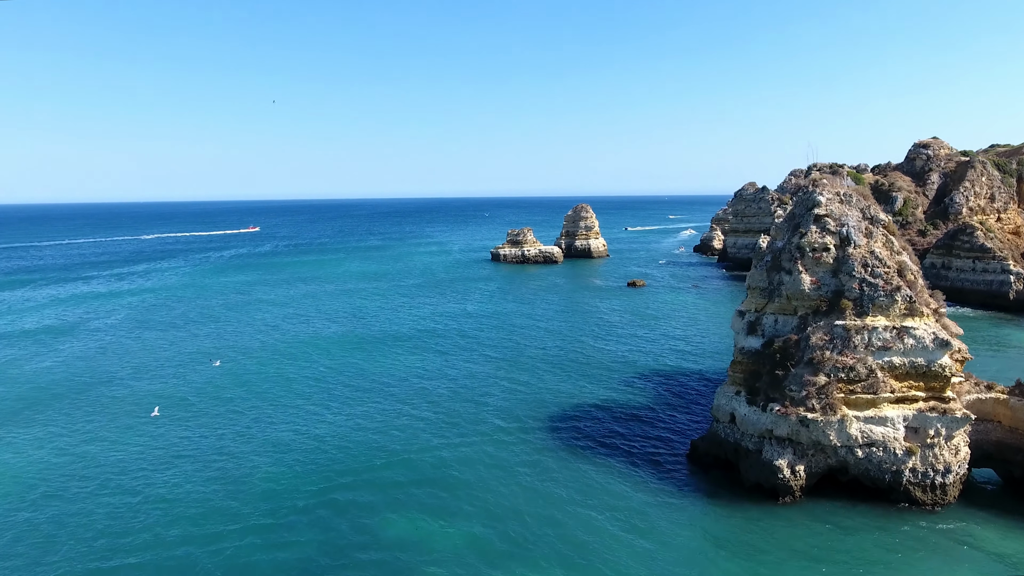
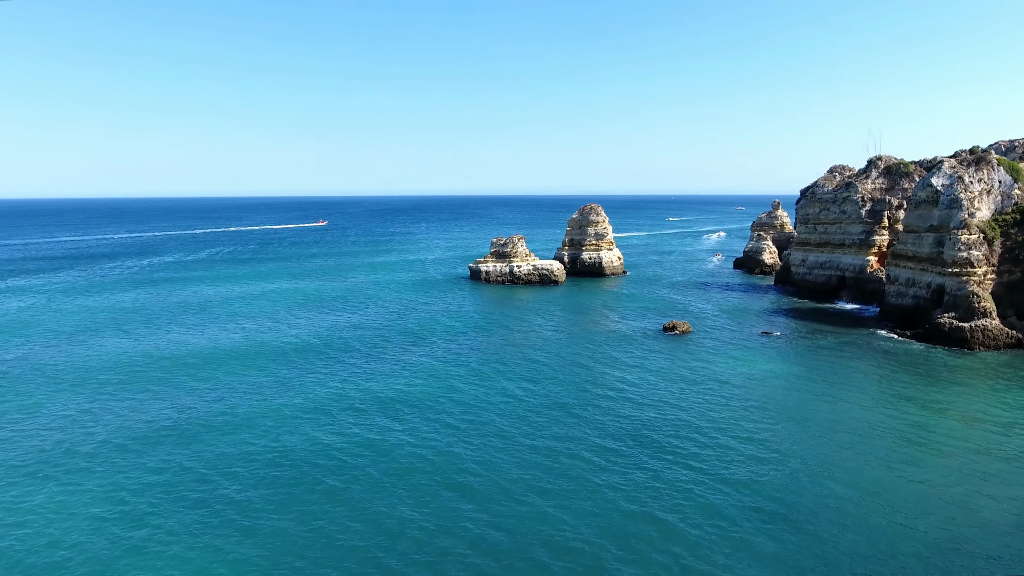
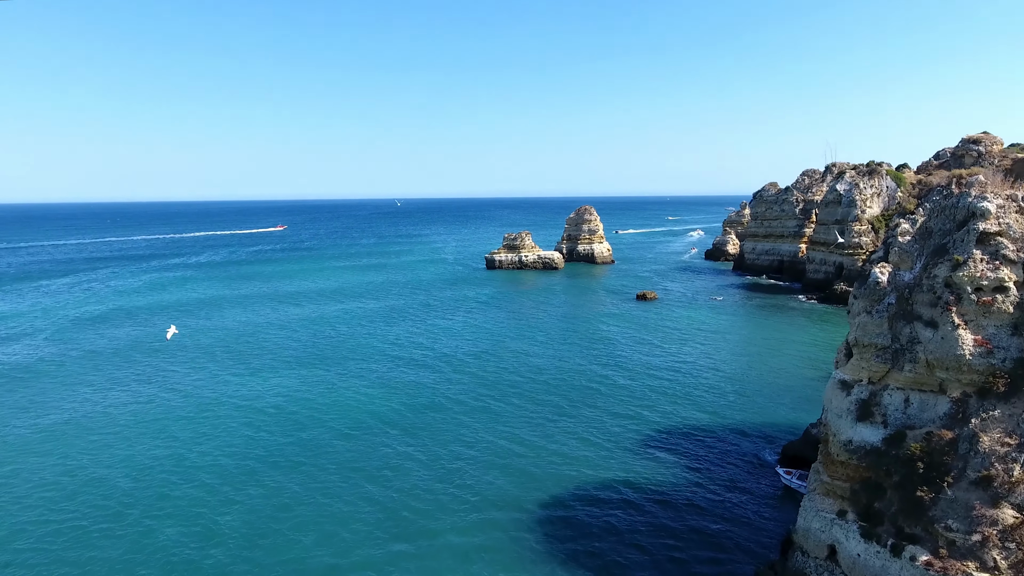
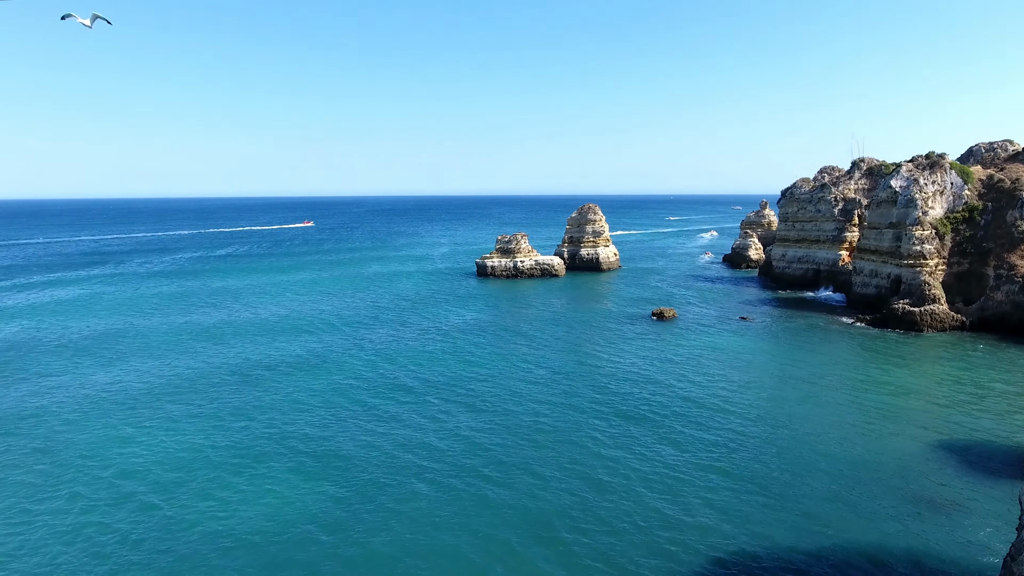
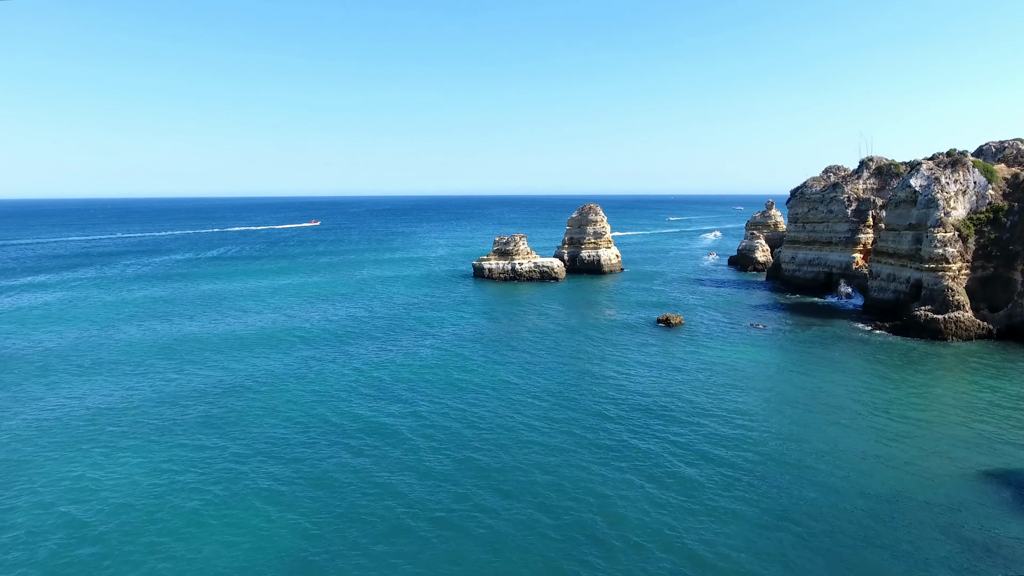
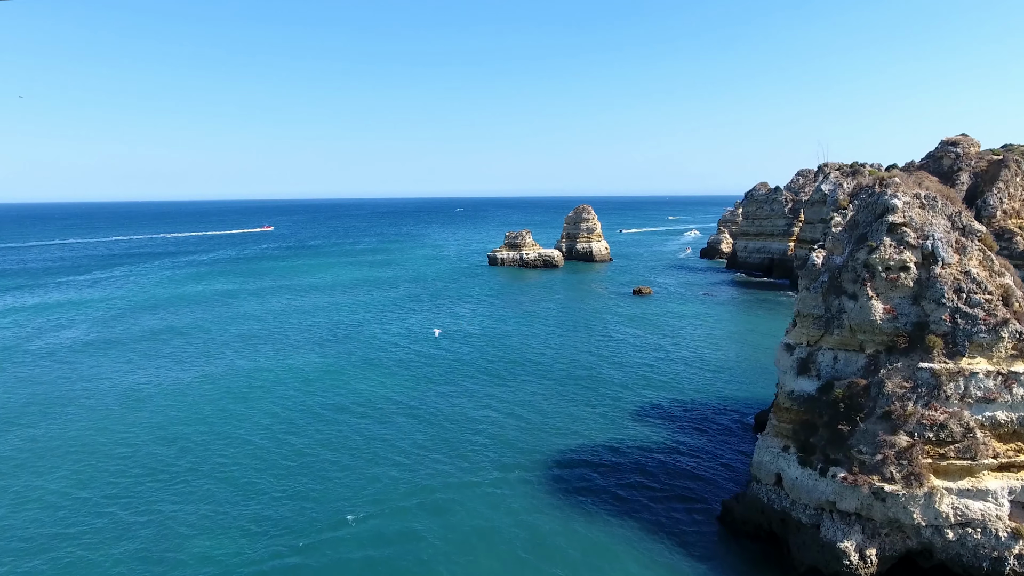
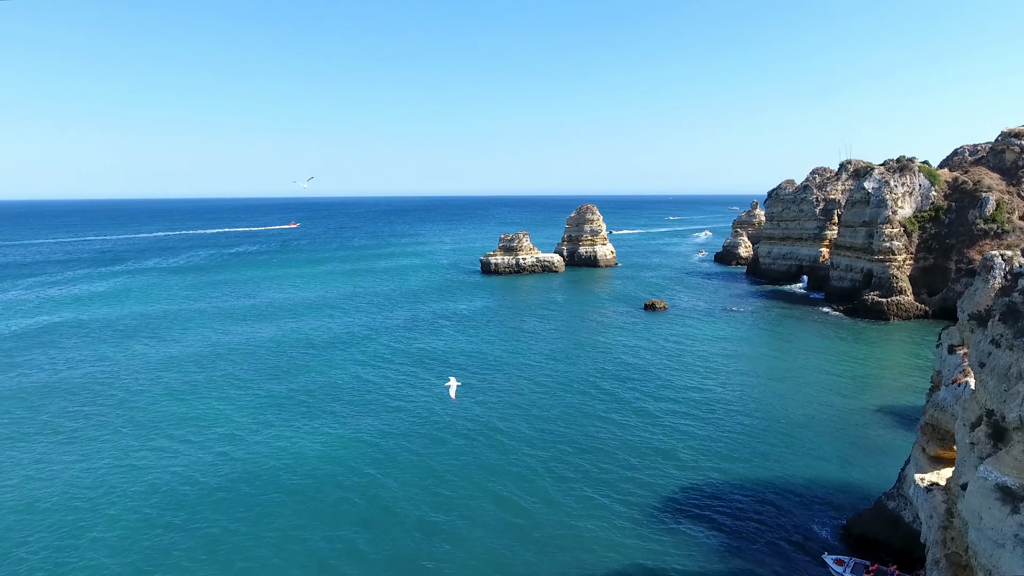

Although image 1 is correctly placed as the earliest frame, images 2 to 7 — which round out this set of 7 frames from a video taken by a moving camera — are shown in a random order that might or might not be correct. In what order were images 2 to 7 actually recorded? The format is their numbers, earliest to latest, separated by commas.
6, 3, 7, 4, 5, 2
